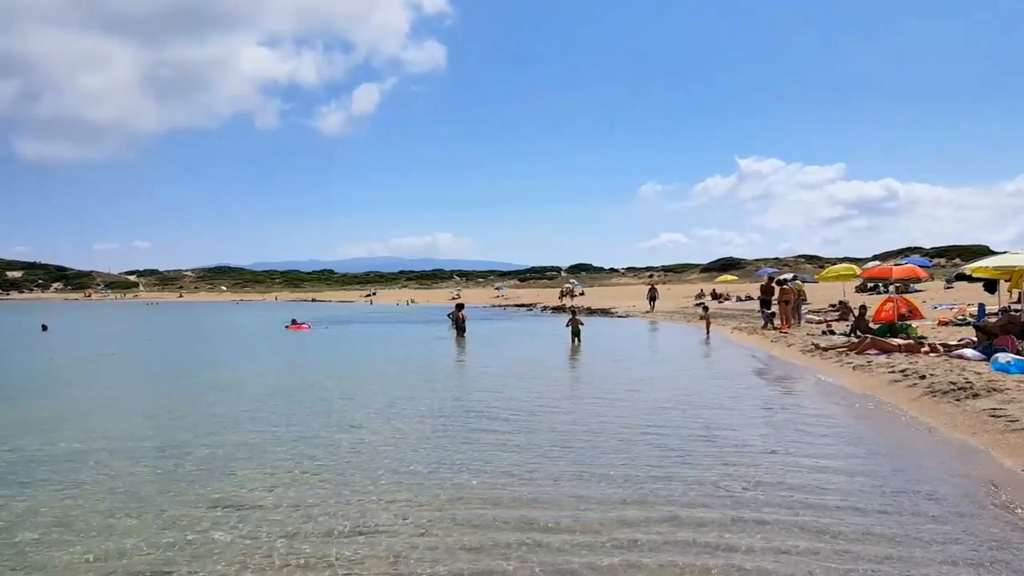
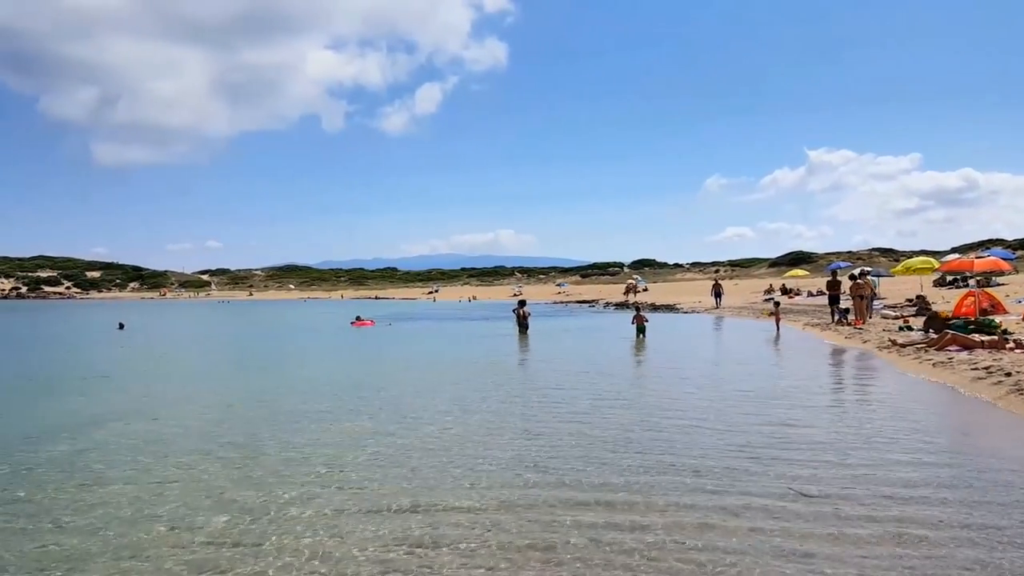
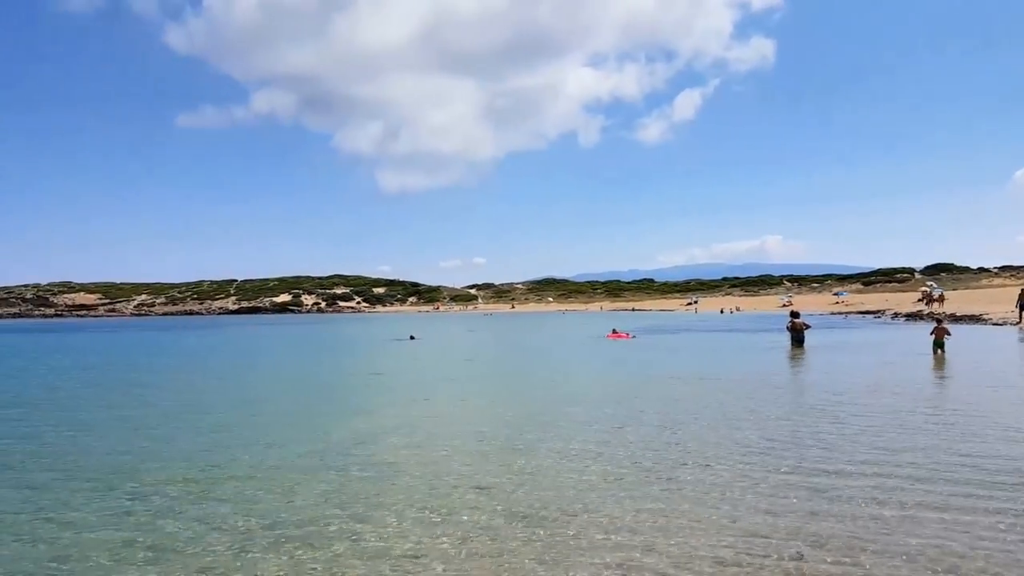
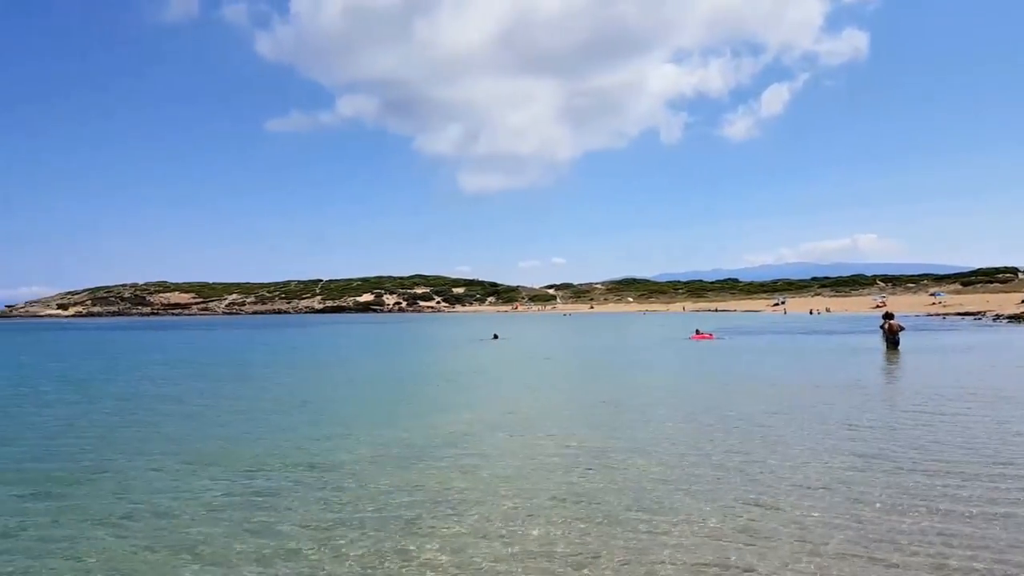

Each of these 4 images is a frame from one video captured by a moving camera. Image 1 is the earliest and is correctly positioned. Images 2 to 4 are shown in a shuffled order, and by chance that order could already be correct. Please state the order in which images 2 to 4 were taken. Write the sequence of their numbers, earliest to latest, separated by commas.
2, 3, 4
